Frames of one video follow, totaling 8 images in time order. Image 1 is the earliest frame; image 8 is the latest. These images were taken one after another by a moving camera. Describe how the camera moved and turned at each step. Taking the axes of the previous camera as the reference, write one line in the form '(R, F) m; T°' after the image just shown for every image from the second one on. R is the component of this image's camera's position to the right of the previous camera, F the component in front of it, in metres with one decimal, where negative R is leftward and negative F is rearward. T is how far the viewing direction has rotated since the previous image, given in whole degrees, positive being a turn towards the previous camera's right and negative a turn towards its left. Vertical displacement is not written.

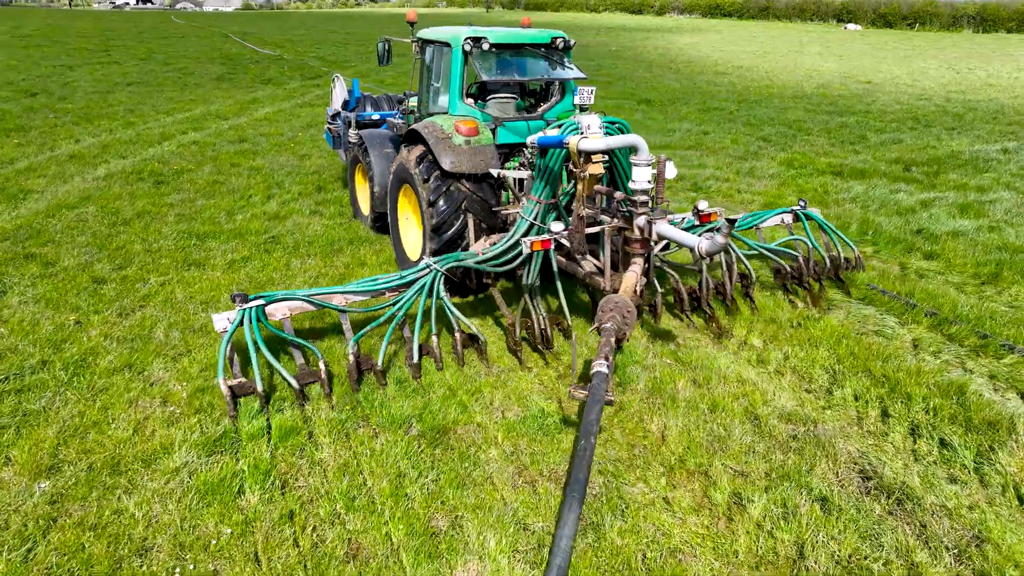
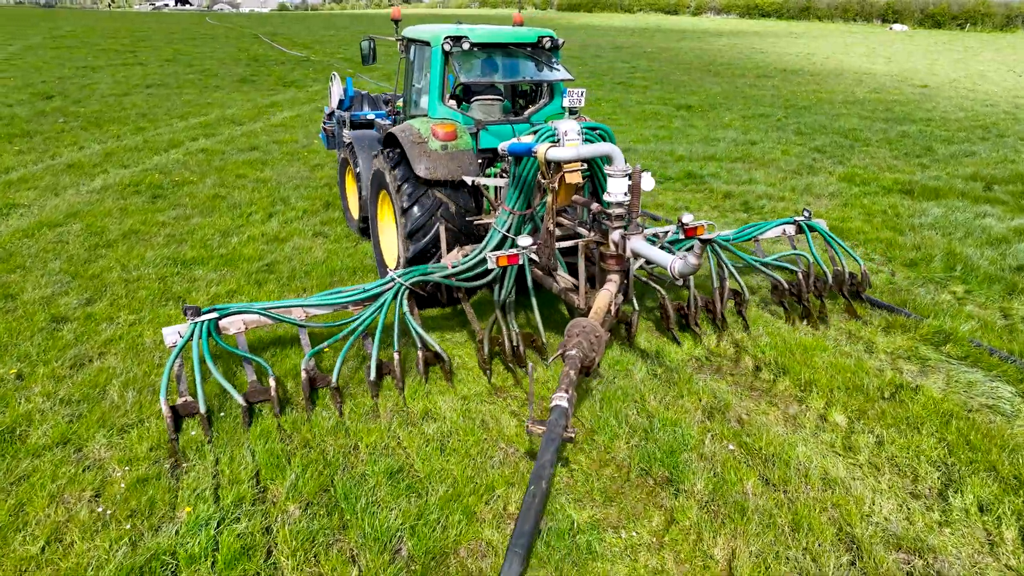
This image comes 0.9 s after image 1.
(0.0, +0.6) m; -2°
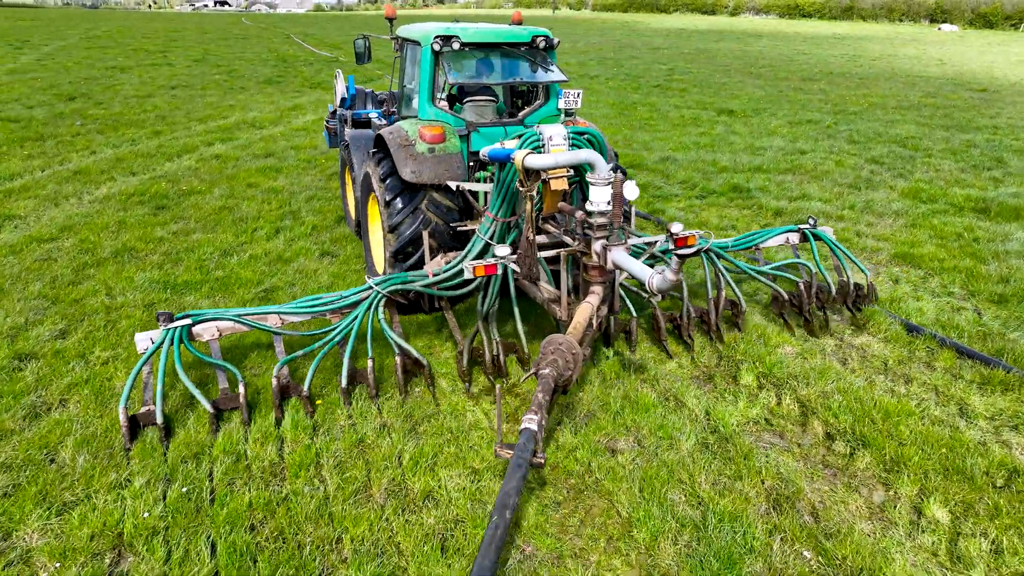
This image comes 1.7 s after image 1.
(0.0, +0.5) m; -2°
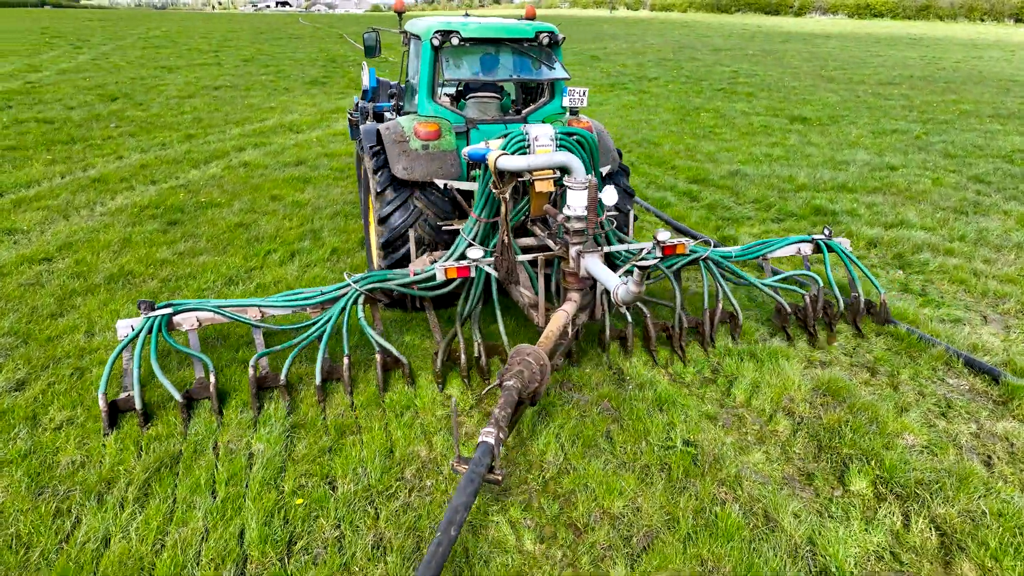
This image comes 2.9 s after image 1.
(0.0, +0.7) m; -4°
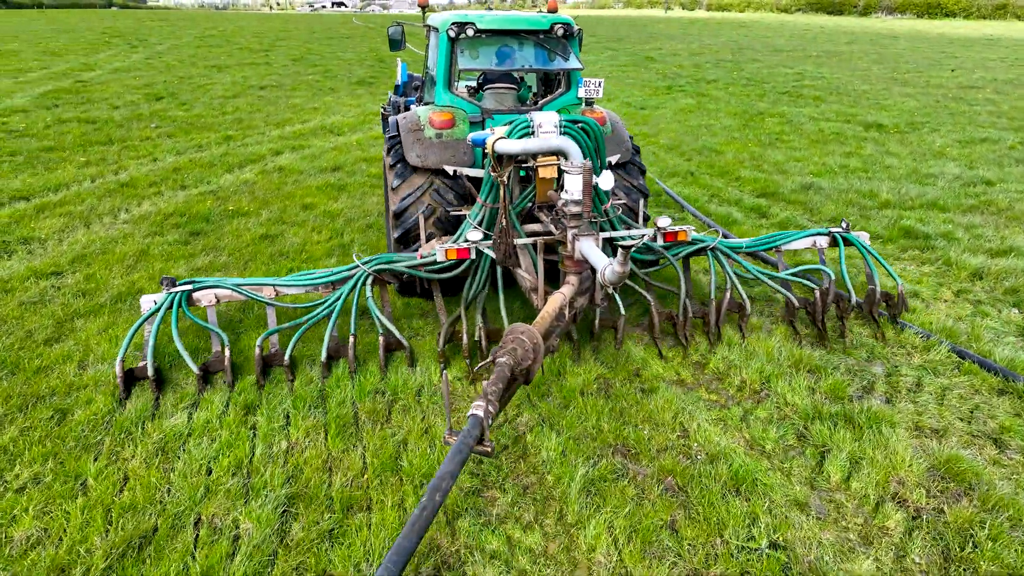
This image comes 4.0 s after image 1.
(0.0, +0.5) m; -4°
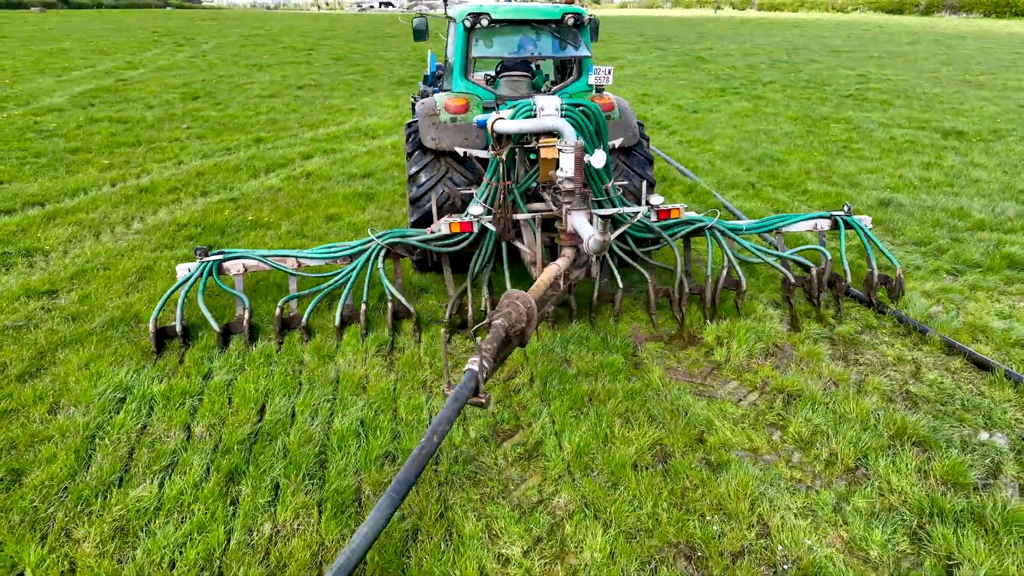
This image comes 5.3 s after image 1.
(0.0, +0.5) m; -3°
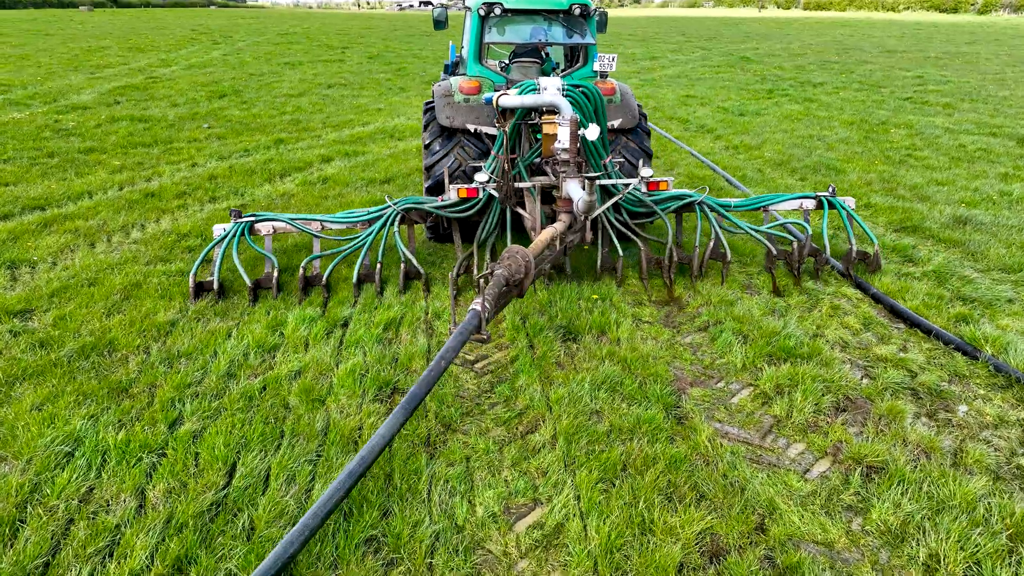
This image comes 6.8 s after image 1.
(0.0, +0.5) m; -3°
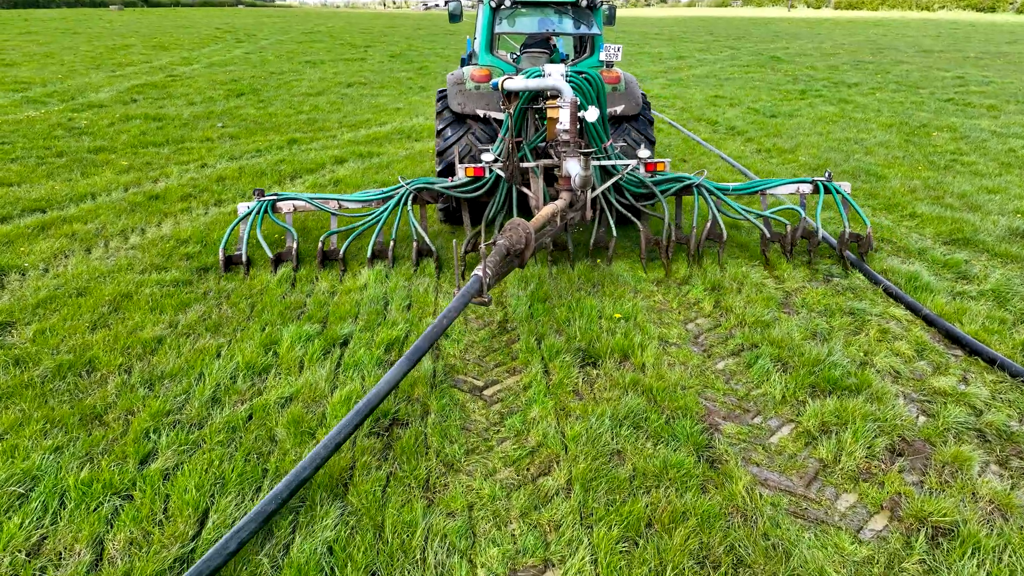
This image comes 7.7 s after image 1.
(0.0, +0.3) m; -2°
